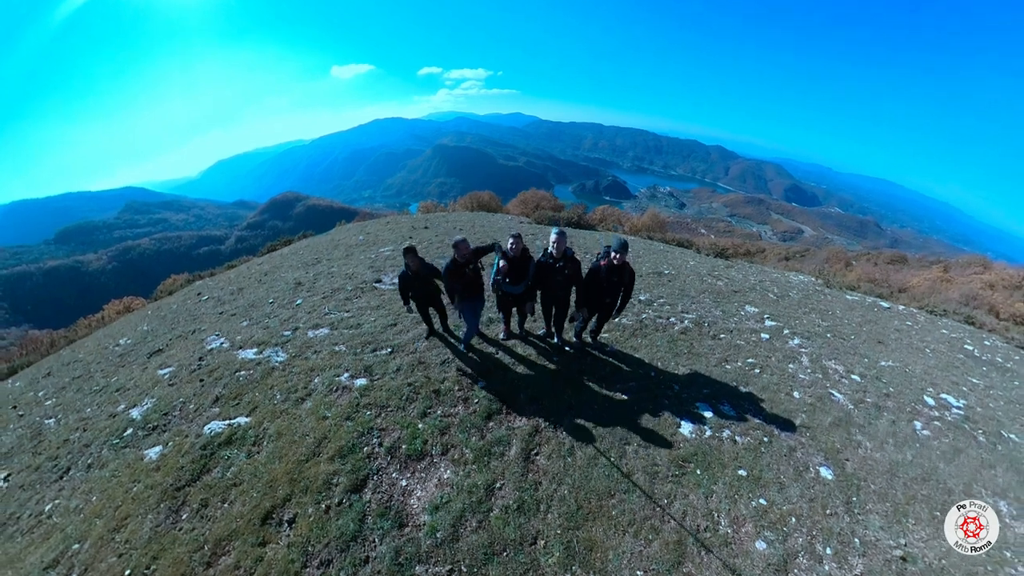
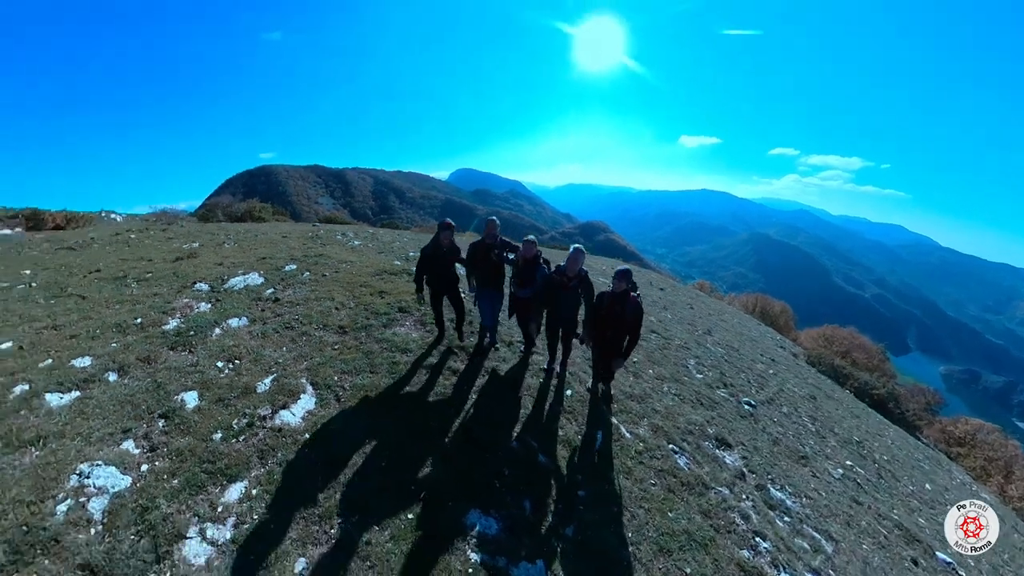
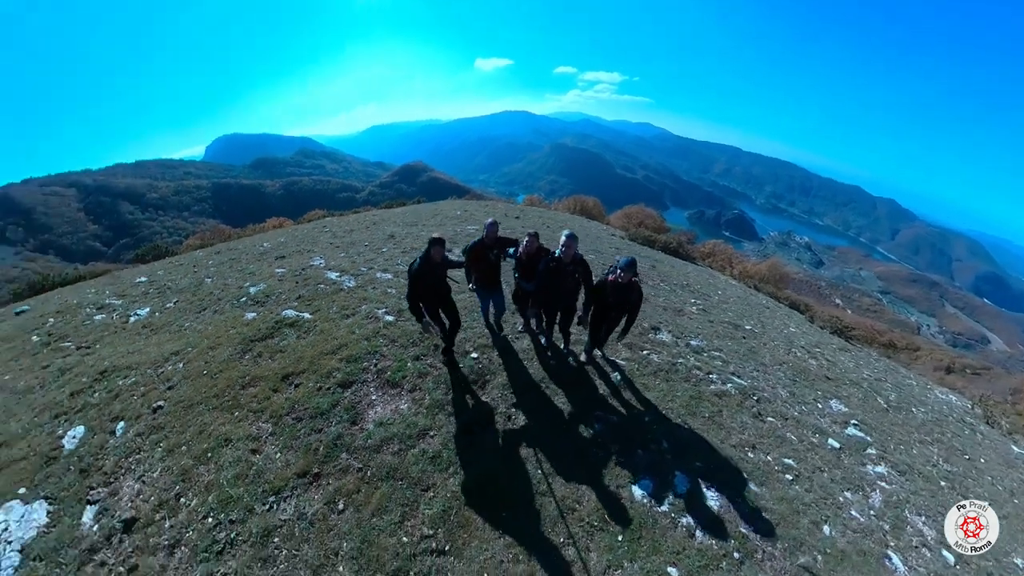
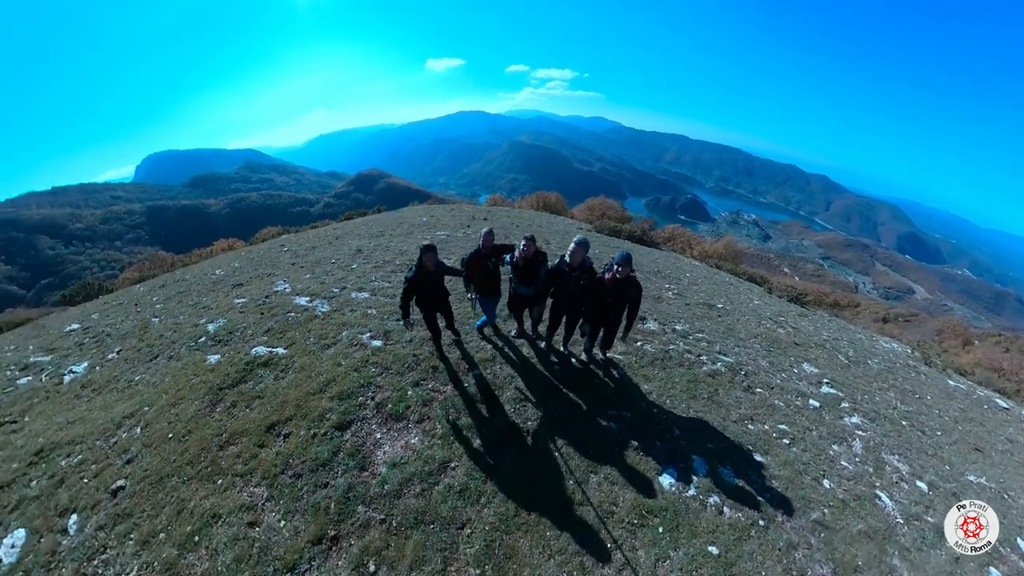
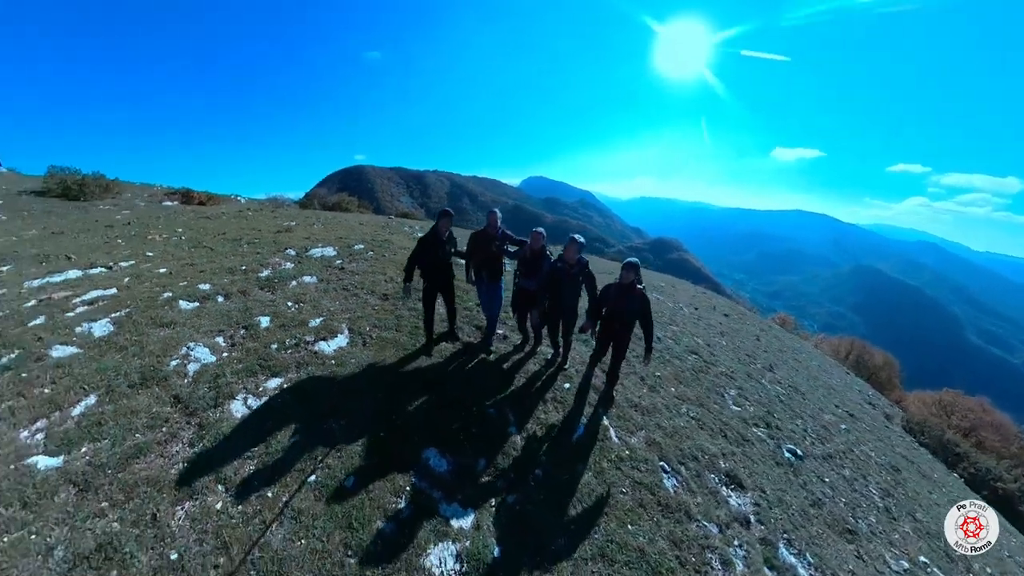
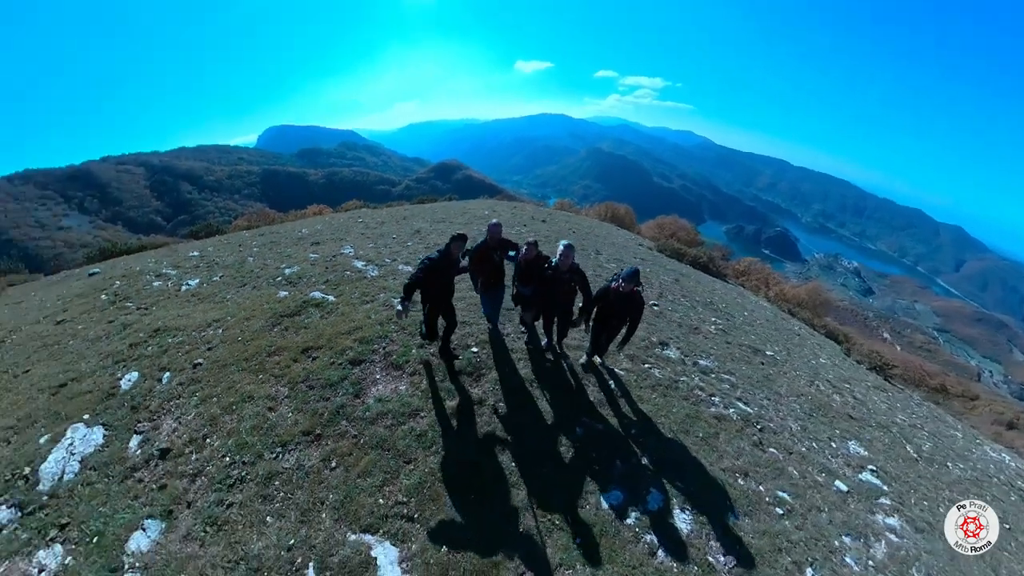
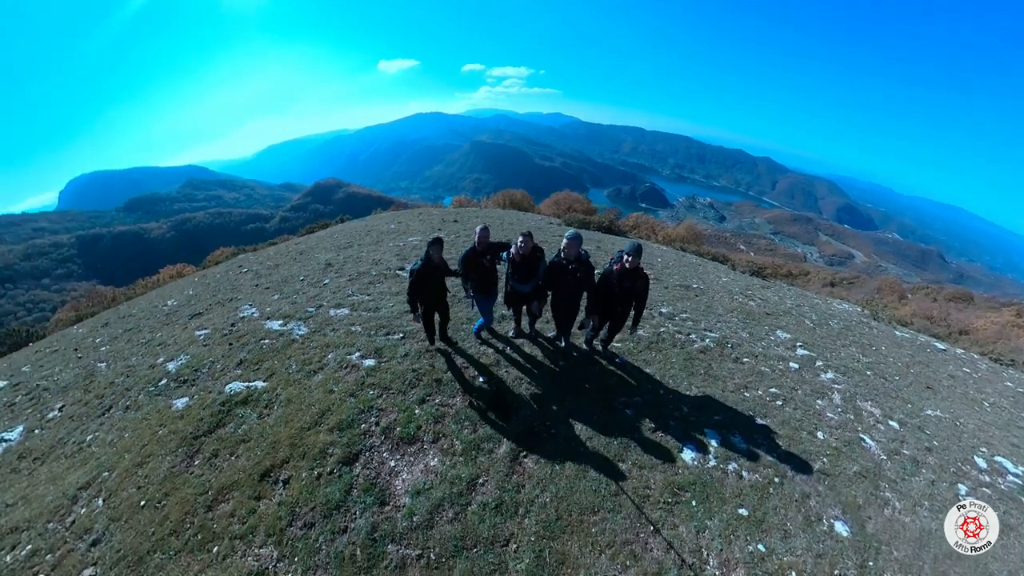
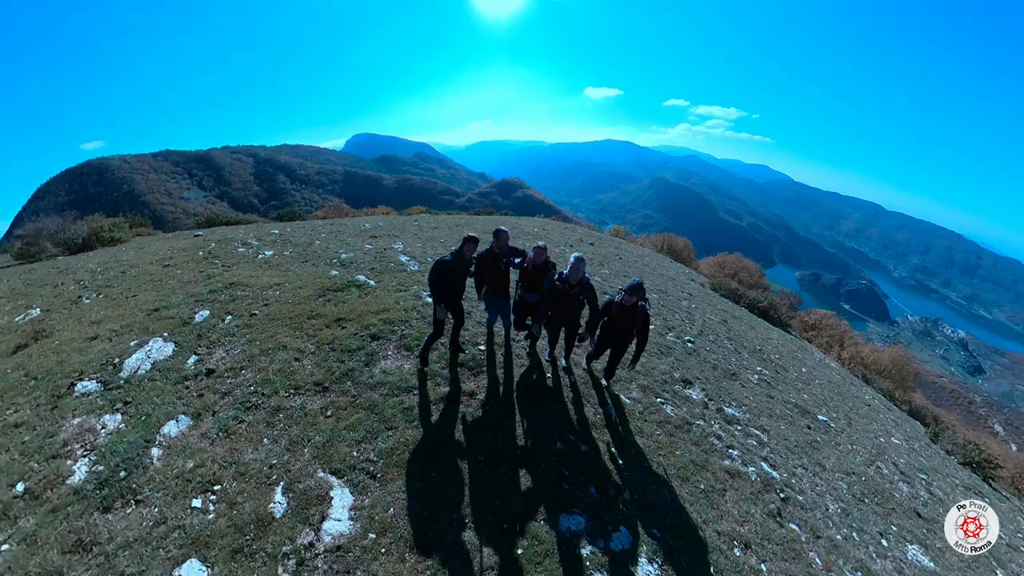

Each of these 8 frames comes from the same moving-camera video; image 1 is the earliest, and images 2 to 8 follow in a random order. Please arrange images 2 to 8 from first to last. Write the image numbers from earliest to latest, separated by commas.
7, 4, 3, 6, 8, 2, 5
